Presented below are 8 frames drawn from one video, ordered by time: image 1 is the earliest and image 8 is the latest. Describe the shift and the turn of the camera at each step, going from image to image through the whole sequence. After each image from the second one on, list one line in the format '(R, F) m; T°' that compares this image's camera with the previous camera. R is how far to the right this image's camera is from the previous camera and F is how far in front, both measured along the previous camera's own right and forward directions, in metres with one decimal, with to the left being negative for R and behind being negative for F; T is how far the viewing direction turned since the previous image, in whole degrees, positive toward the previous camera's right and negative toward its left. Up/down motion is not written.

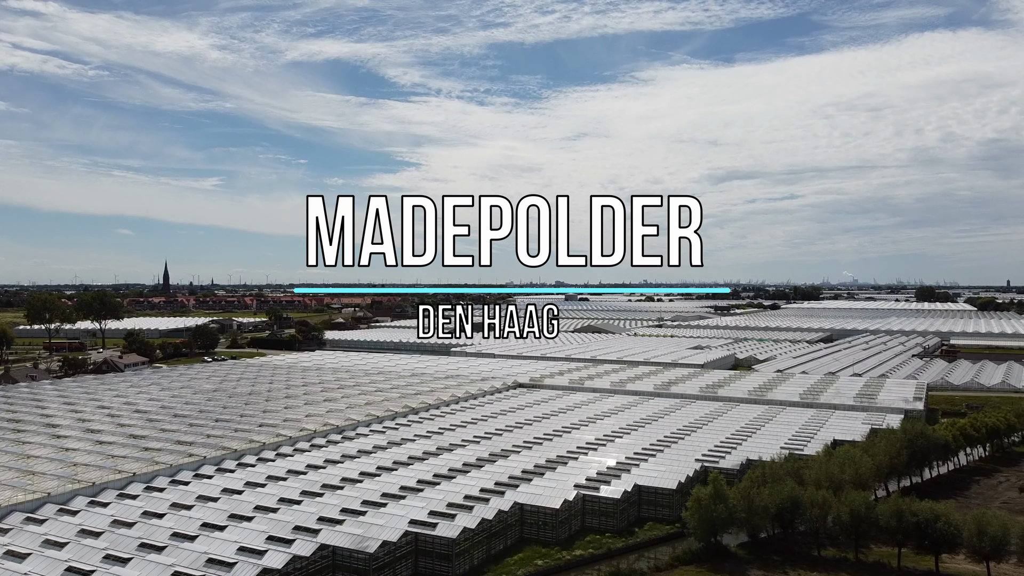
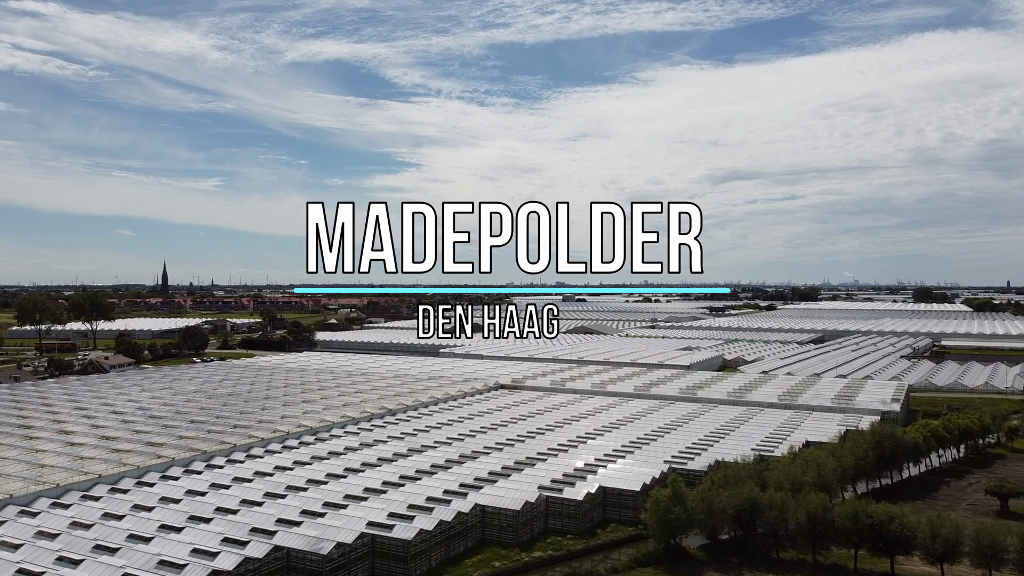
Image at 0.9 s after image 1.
(+0.6, 0.0) m; 0°
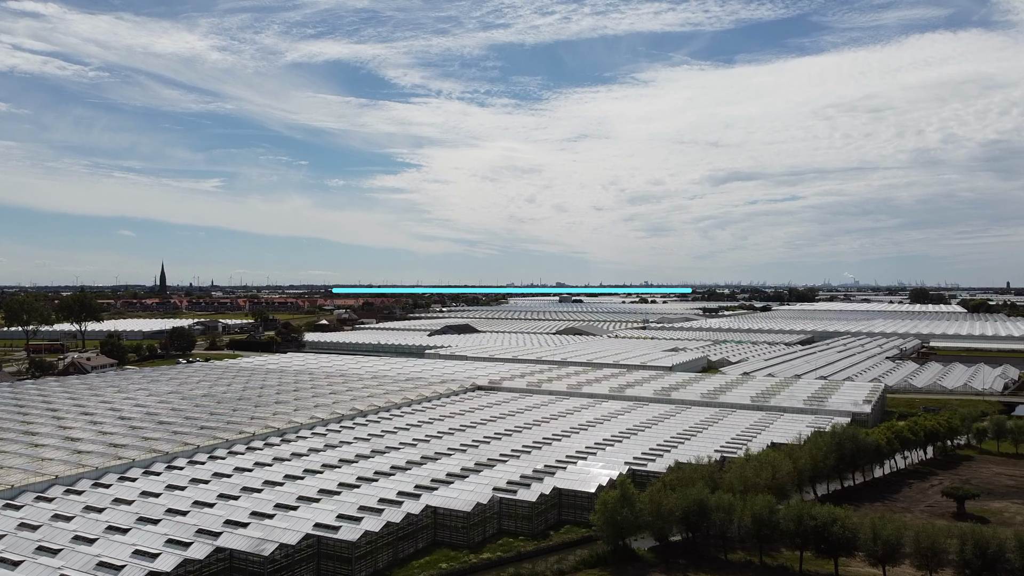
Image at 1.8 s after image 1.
(+0.7, 0.0) m; 0°
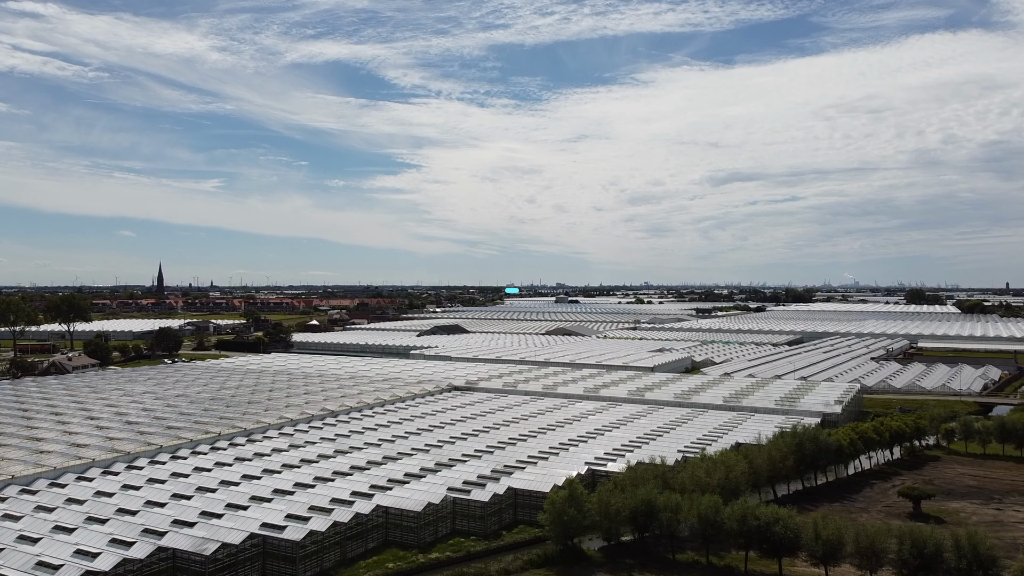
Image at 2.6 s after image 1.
(+0.7, 0.0) m; 0°
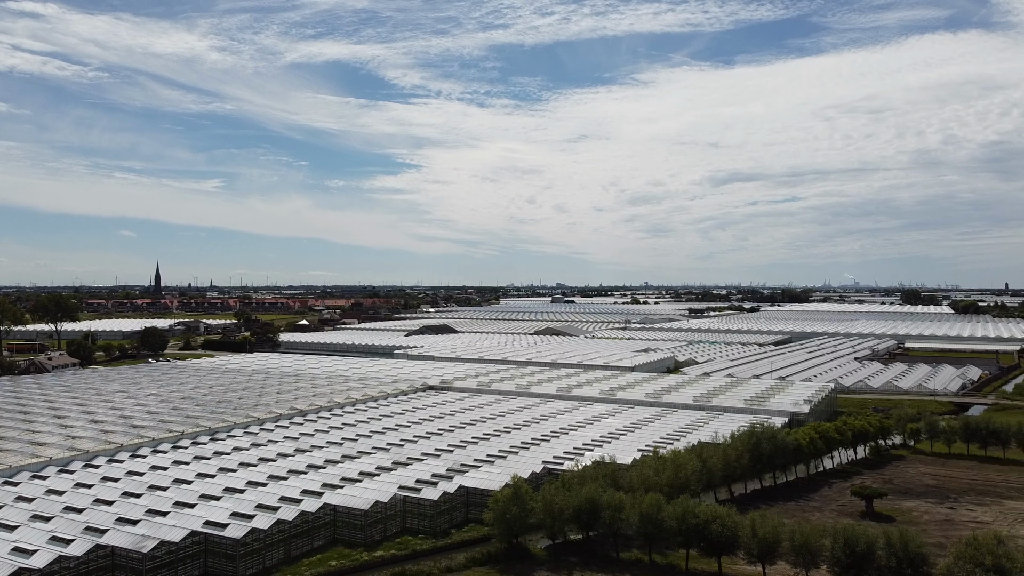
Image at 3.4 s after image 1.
(+0.8, 0.0) m; 0°
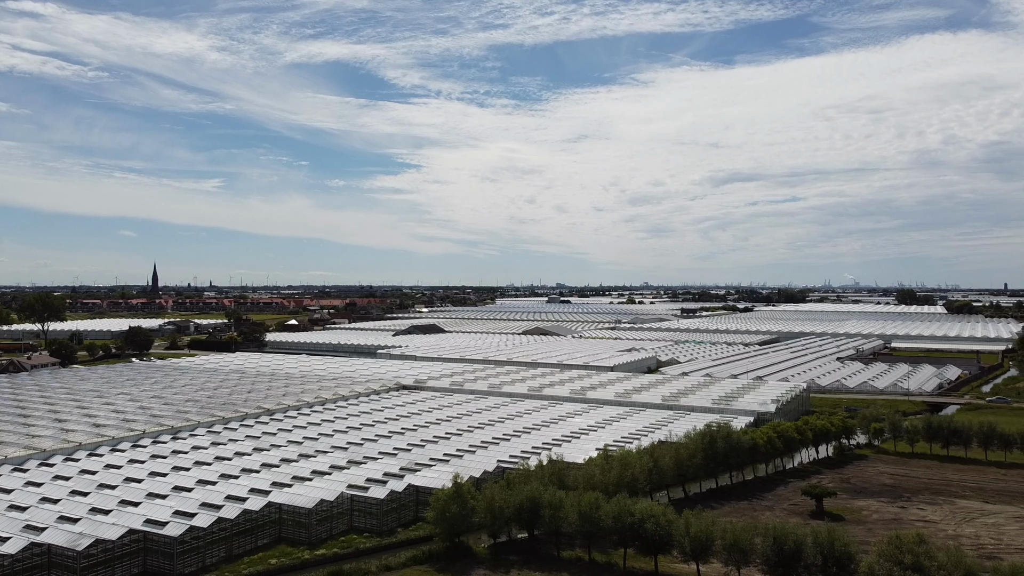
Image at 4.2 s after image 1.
(+0.8, 0.0) m; 0°
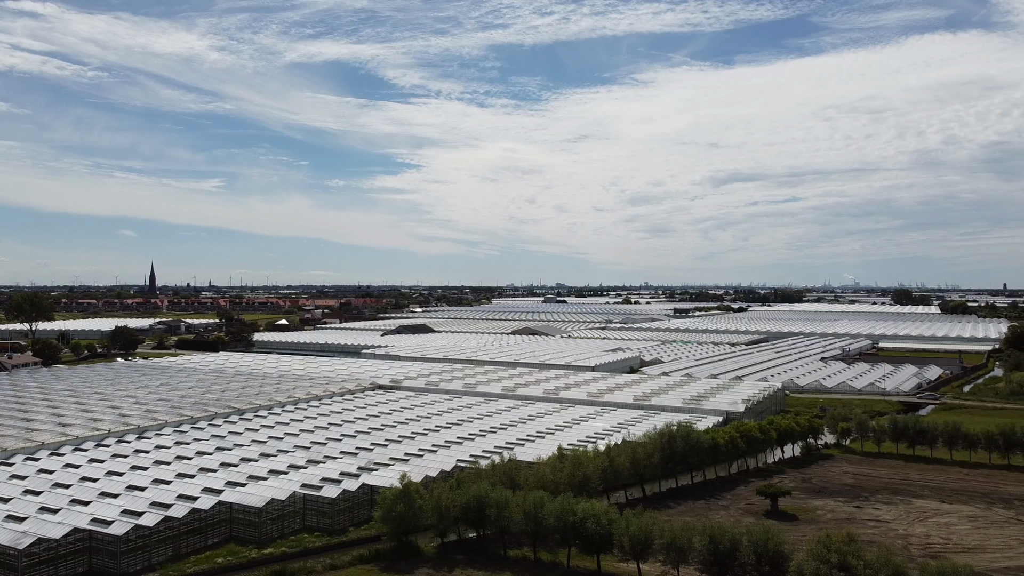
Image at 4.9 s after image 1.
(+0.7, 0.0) m; 0°
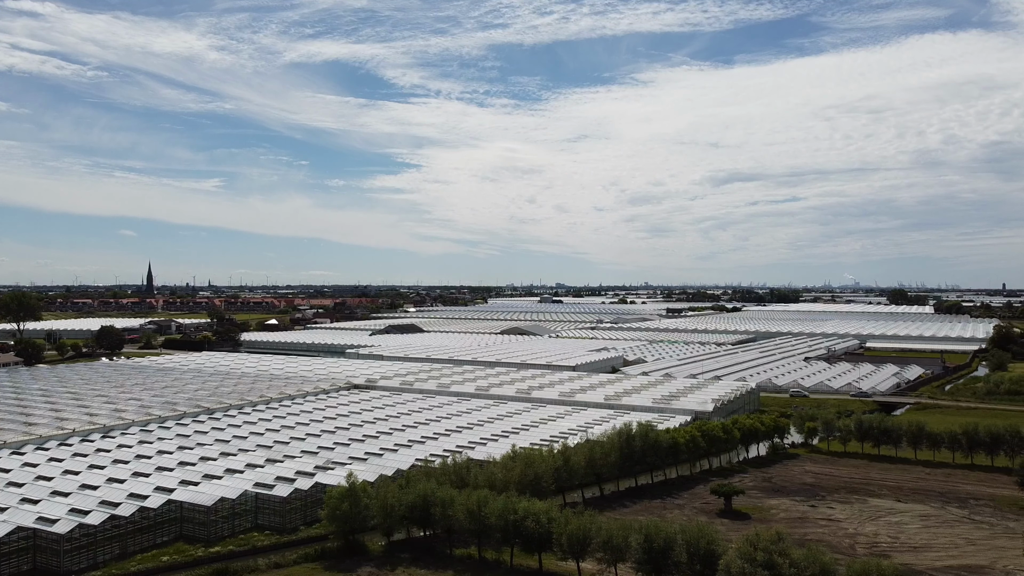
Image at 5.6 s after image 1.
(+0.8, 0.0) m; 0°
